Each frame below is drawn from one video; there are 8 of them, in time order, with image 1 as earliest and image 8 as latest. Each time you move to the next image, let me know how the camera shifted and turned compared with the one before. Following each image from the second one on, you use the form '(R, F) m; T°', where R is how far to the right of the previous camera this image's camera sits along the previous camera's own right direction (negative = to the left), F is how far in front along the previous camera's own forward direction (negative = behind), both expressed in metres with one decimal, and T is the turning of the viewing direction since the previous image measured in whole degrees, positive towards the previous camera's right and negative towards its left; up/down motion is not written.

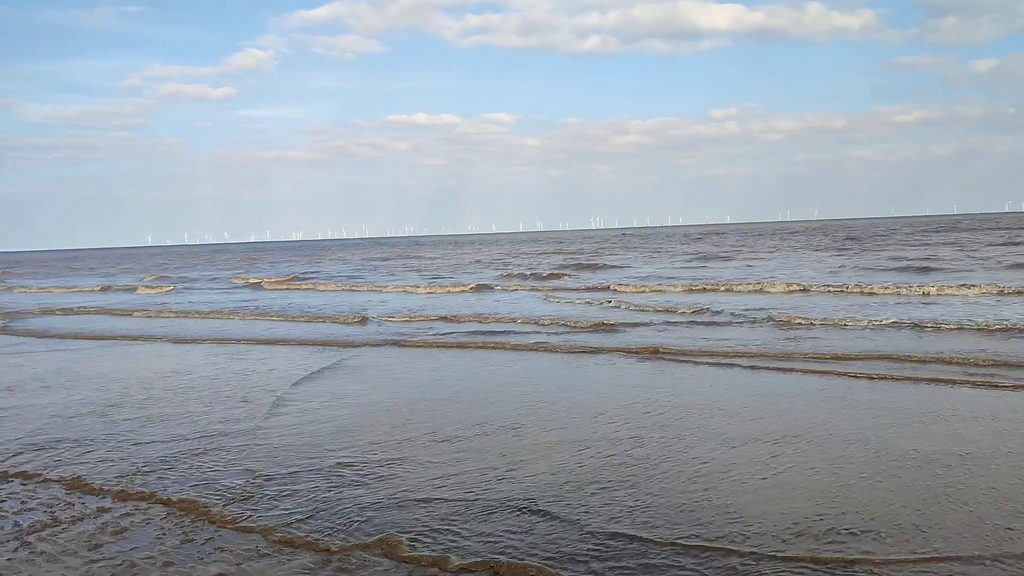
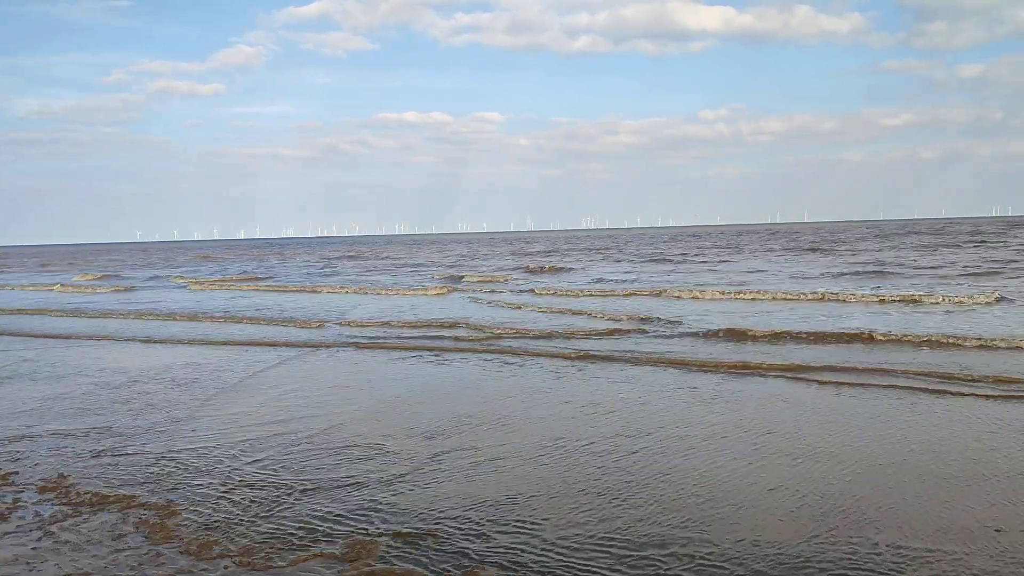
(0.0, -0.2) m; +1°
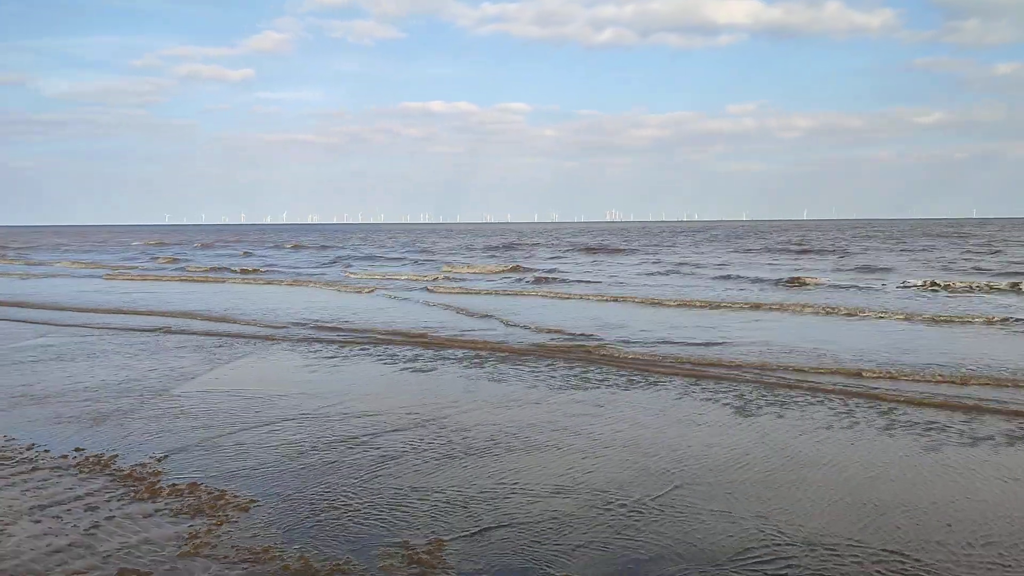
(-0.6, -0.3) m; -1°
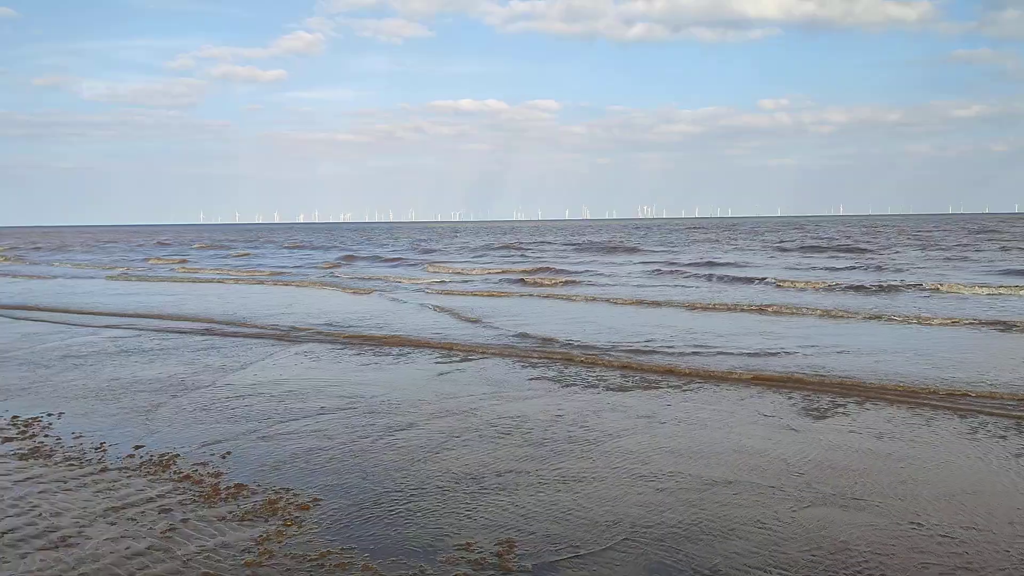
(-0.3, +0.1) m; -2°
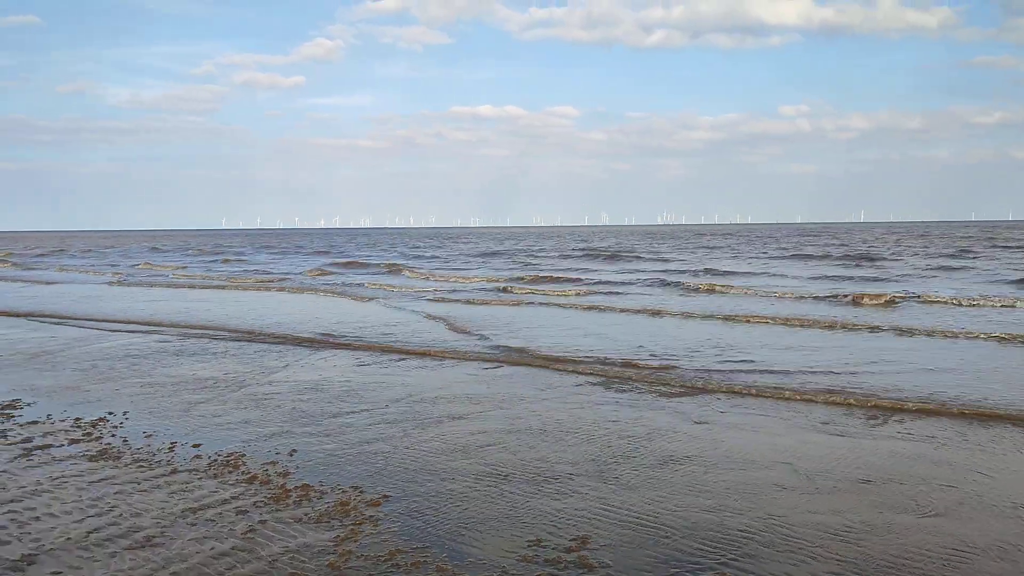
(-0.4, 0.0) m; -1°
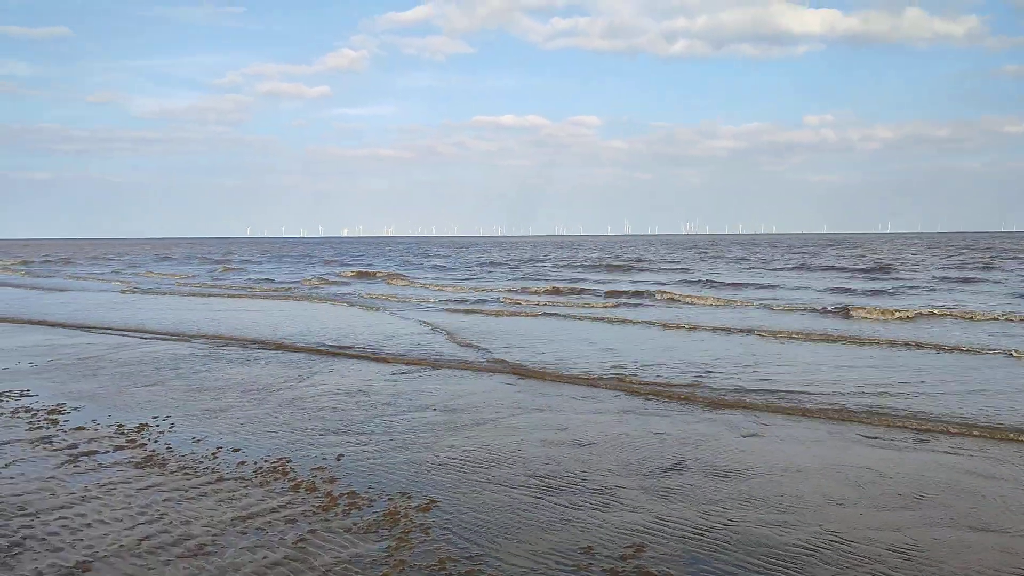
(-0.2, +0.1) m; -1°
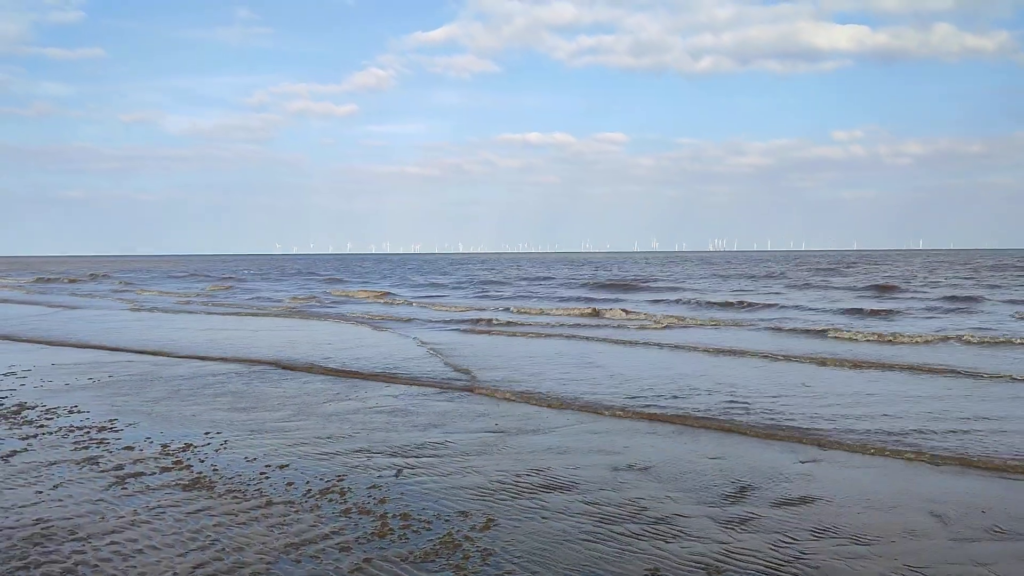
(-0.2, +0.2) m; -2°
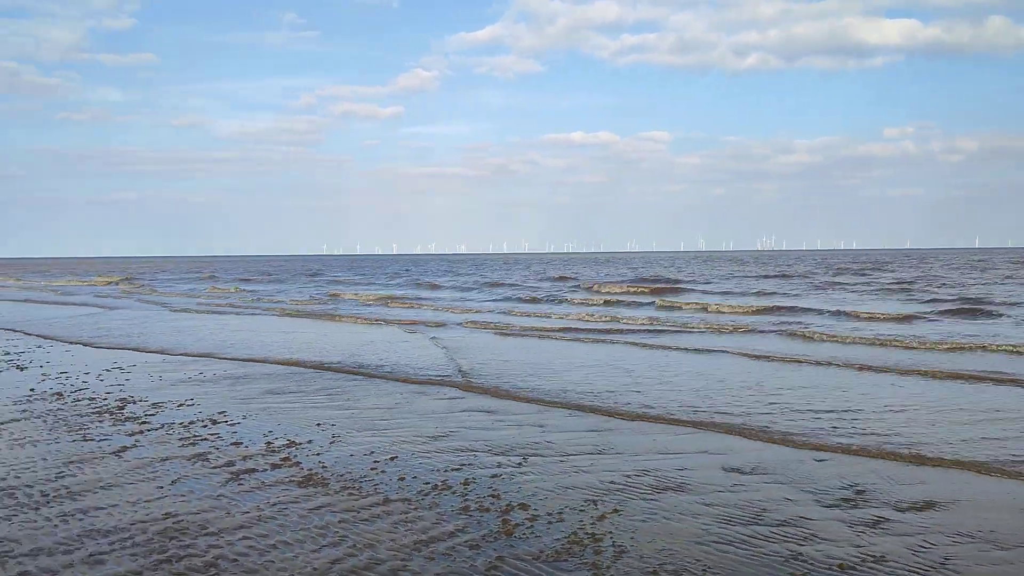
(-0.5, 0.0) m; -3°
